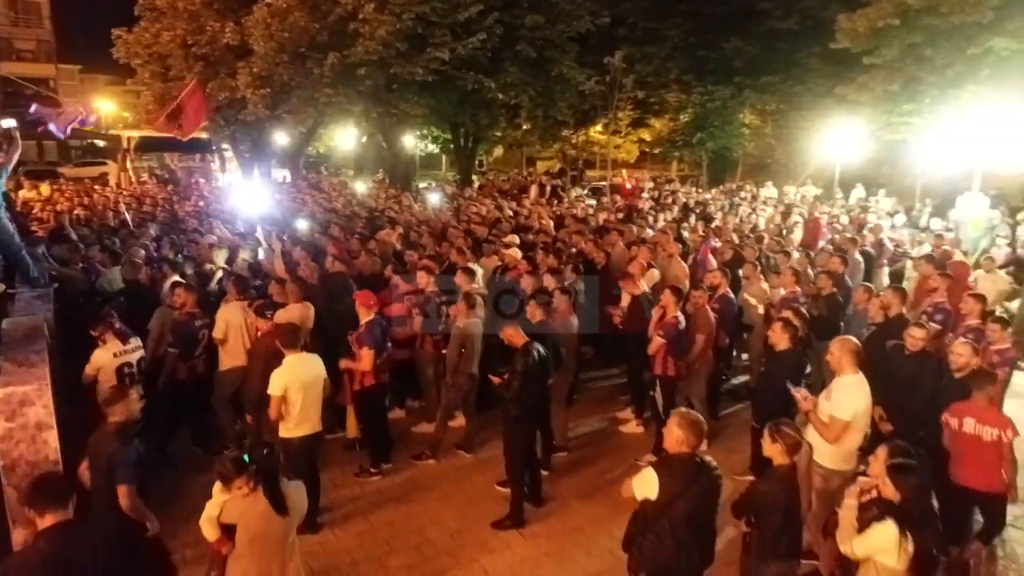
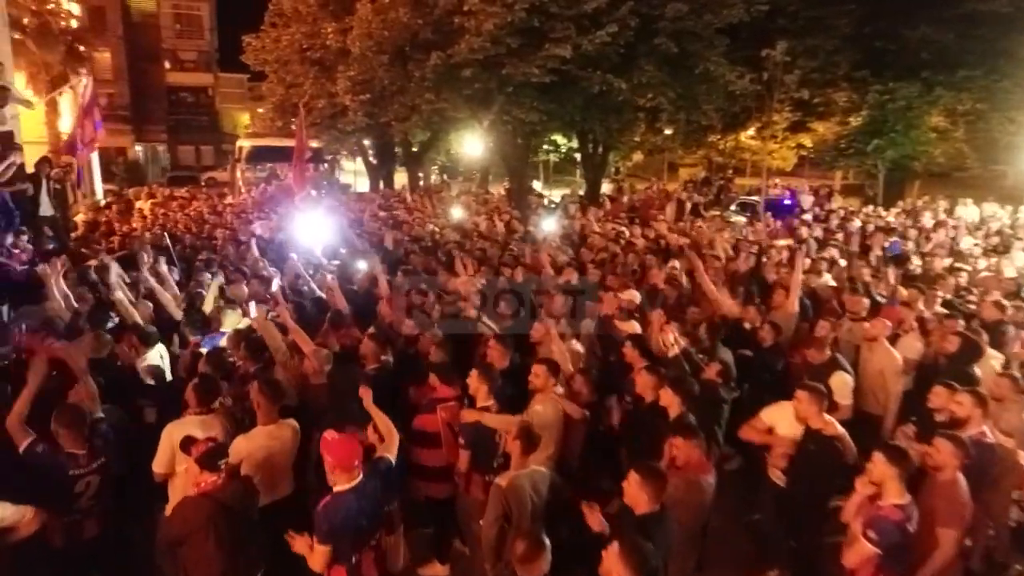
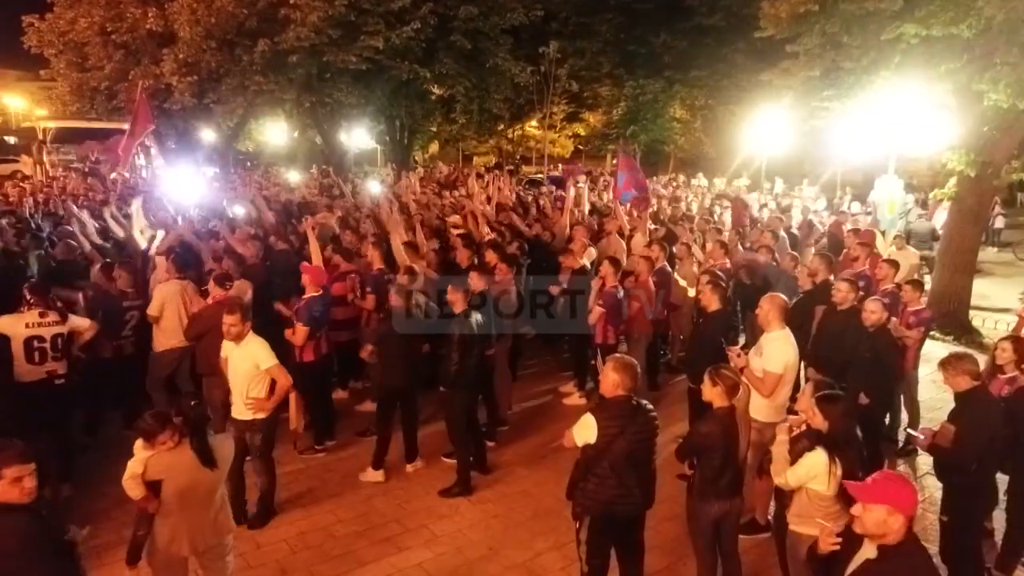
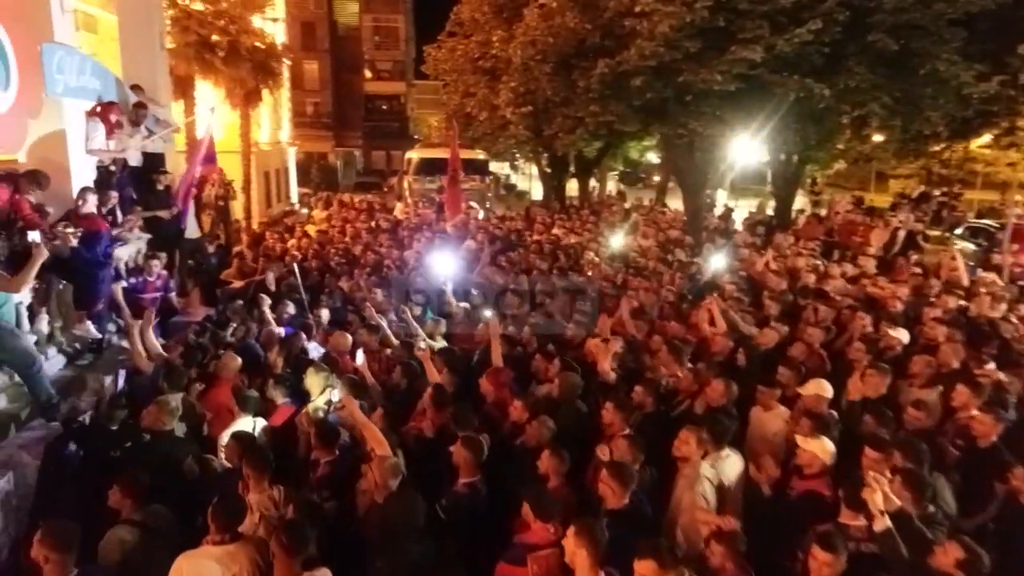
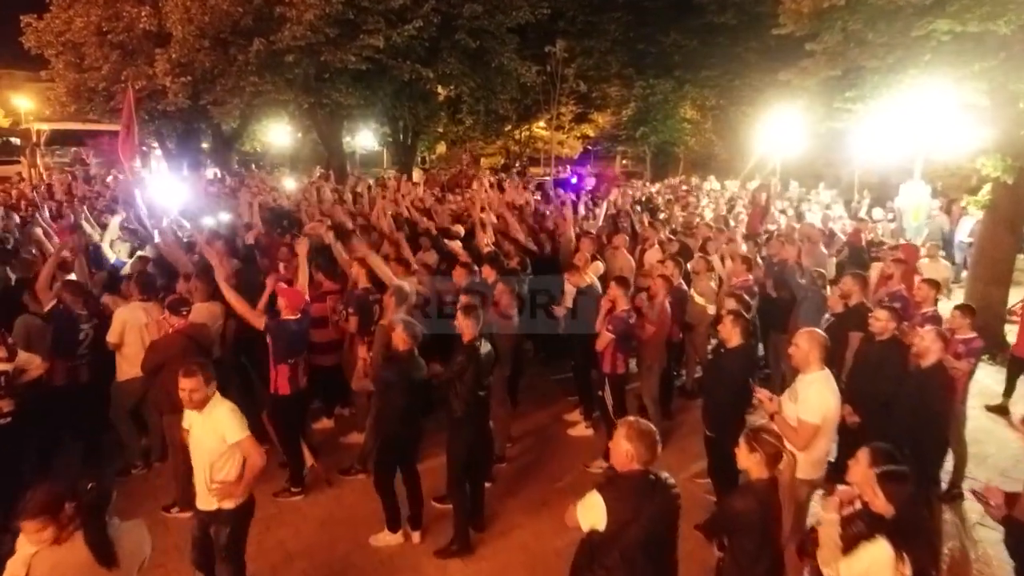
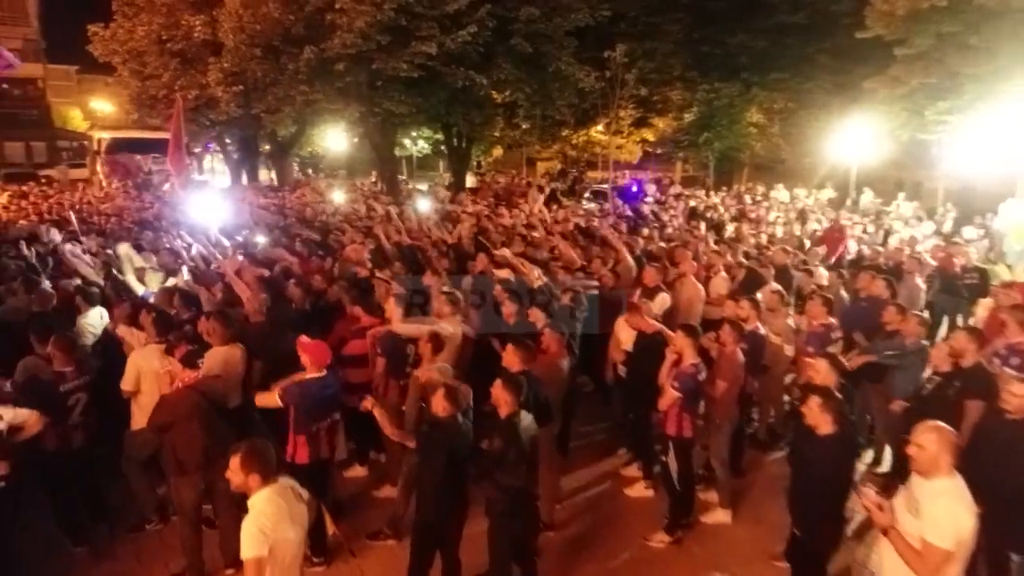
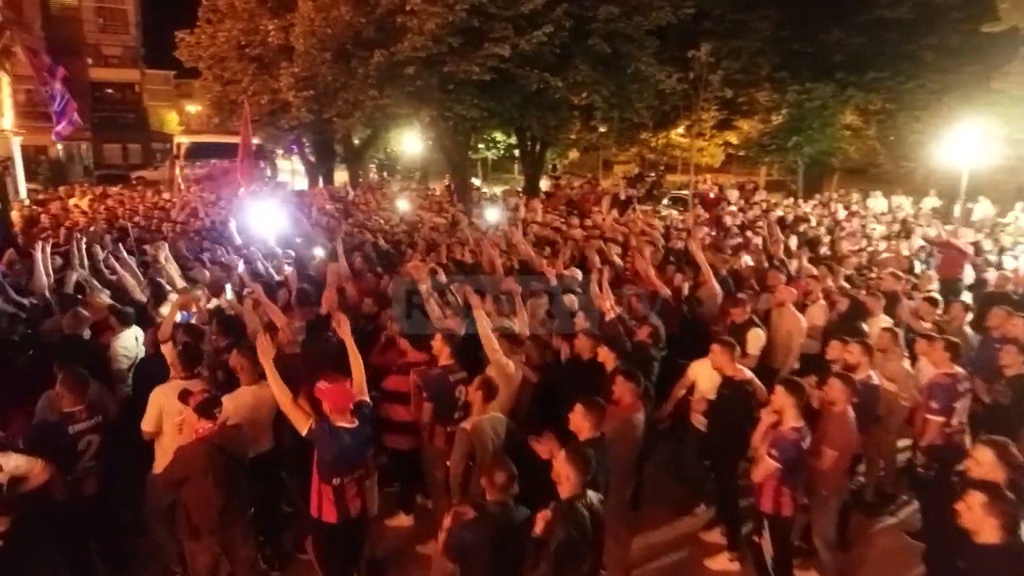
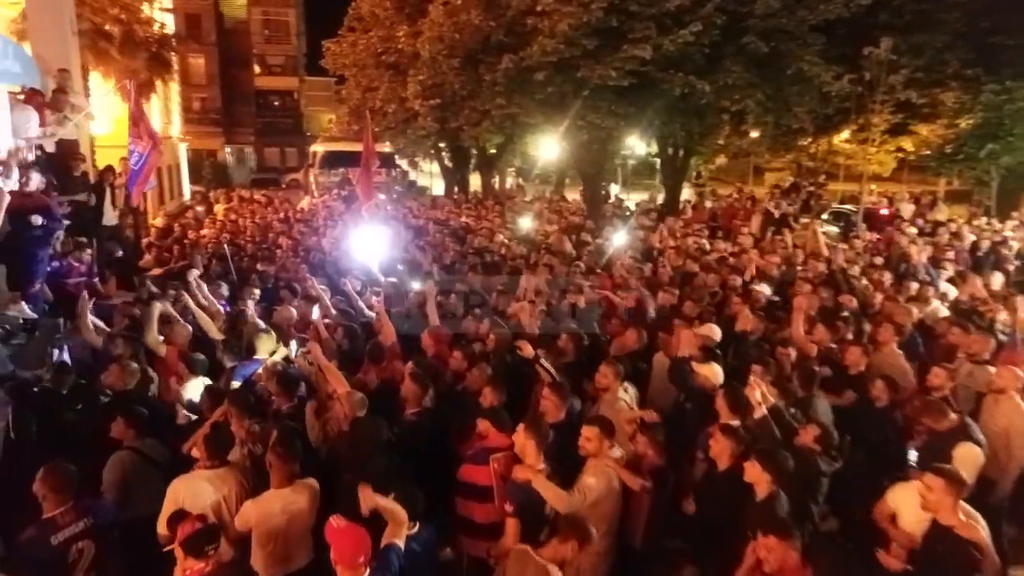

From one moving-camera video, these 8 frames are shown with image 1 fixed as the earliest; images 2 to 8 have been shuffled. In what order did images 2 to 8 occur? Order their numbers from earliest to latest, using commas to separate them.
3, 5, 6, 7, 2, 8, 4
